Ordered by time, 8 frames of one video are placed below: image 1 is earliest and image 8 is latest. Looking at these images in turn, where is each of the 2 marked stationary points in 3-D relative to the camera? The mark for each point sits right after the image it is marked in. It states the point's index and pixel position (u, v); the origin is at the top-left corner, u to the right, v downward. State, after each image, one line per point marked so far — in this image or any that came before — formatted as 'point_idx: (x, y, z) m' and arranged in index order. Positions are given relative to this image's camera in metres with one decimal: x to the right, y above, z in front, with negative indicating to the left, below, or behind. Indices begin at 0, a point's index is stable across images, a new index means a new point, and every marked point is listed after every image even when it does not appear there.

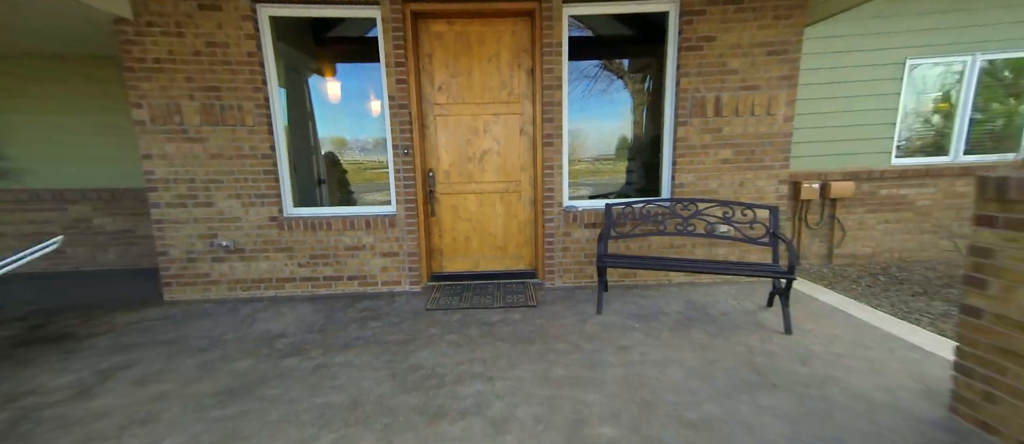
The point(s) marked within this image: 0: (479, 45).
0: (-0.3, +1.6, +3.0) m
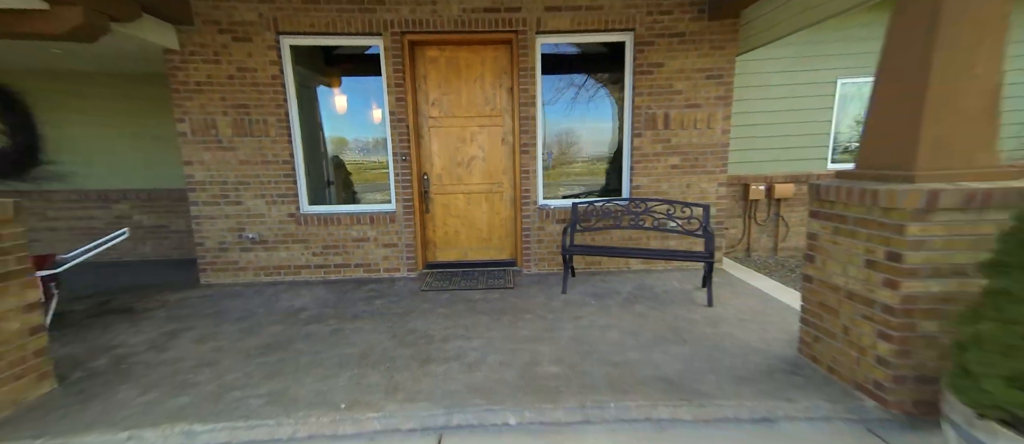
0: (-0.5, +1.6, +3.5) m
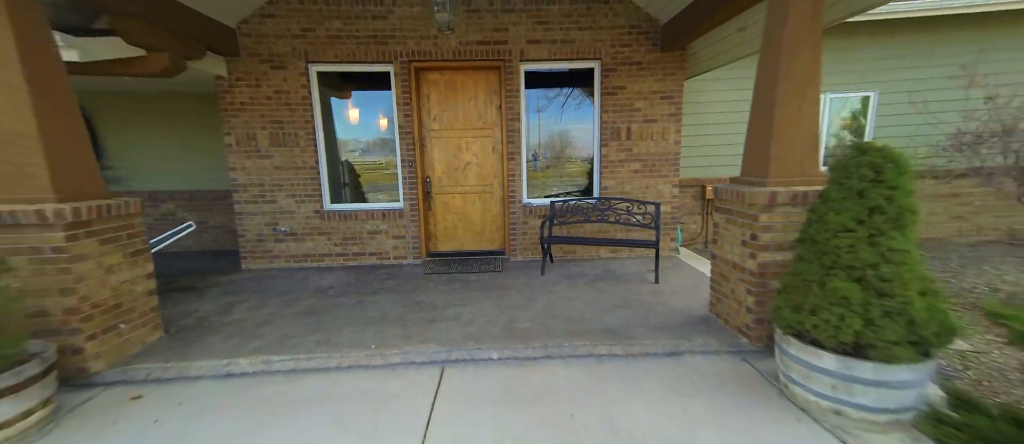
0: (-0.6, +1.7, +4.3) m
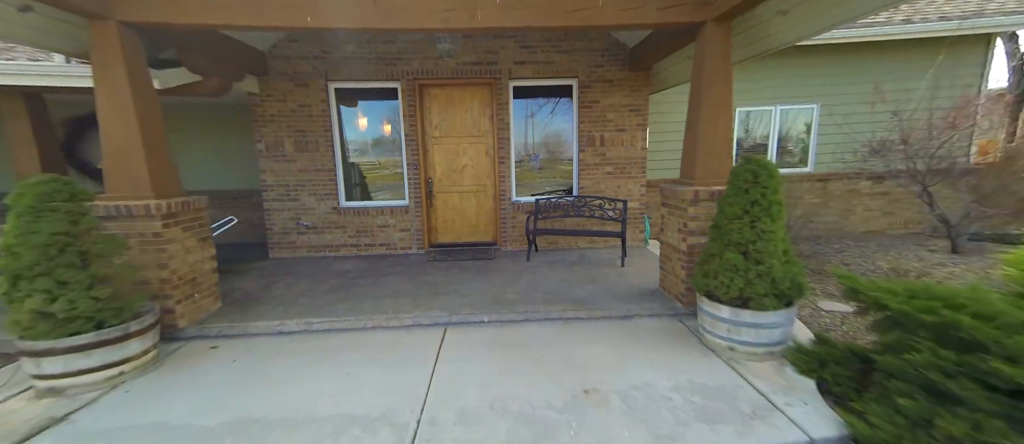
0: (-0.8, +1.8, +5.0) m
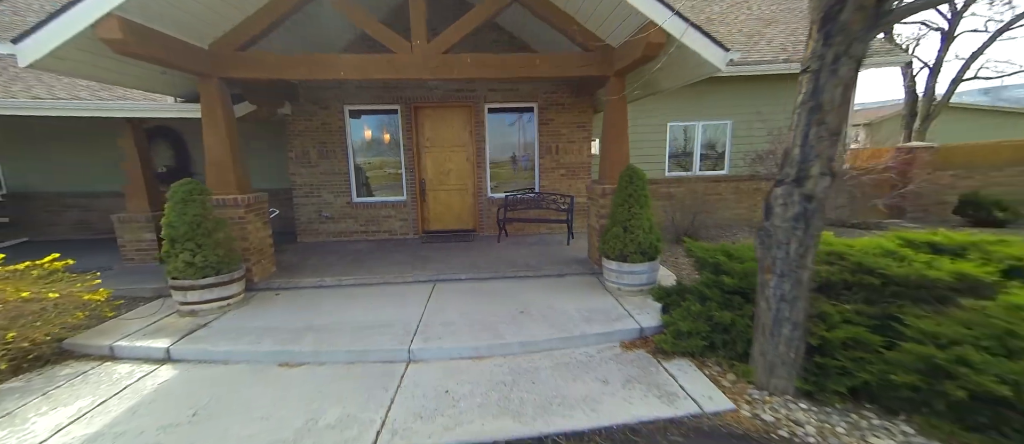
0: (-1.2, +1.9, +6.4) m
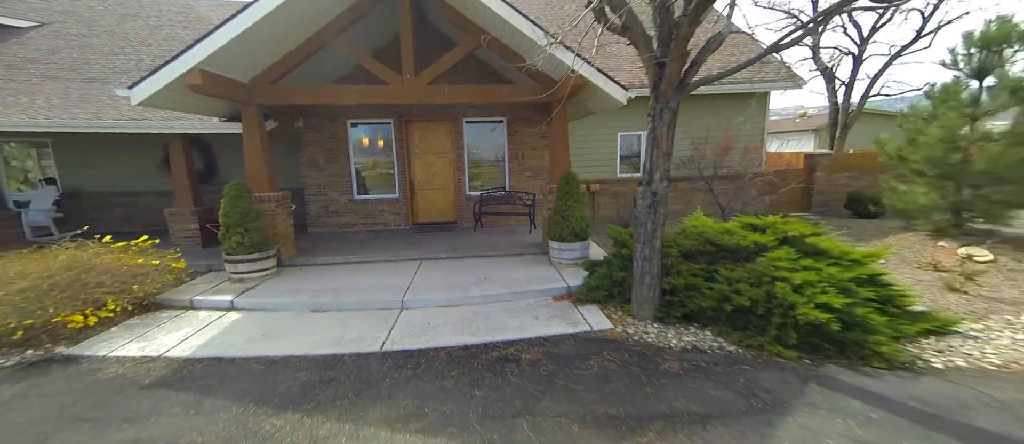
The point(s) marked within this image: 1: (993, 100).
0: (-1.8, +2.1, +7.7) m
1: (+7.0, +1.8, +4.9) m
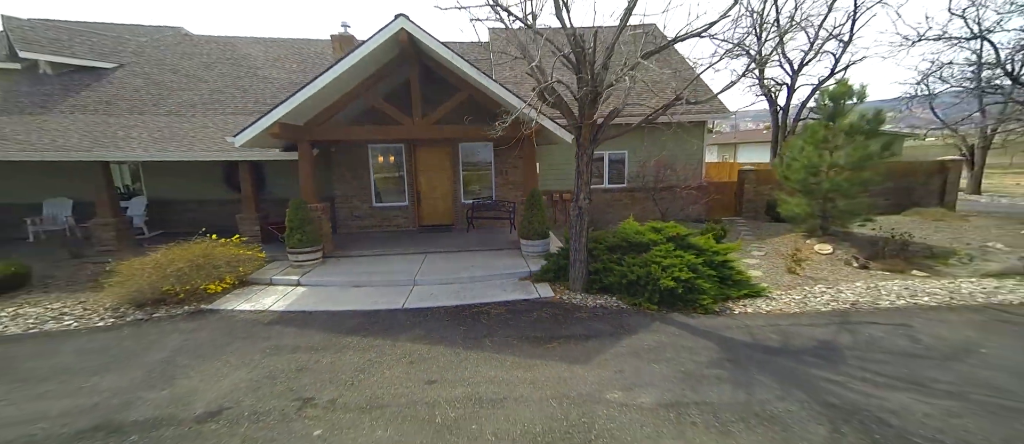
0: (-2.2, +2.0, +9.6) m
1: (+6.6, +1.7, +6.8) m
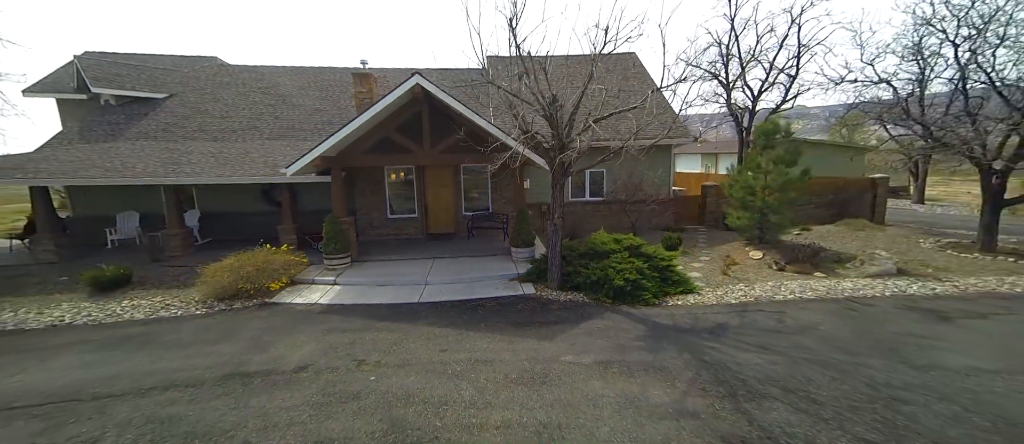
0: (-2.4, +1.7, +11.2) m
1: (+6.4, +1.4, +8.4) m
